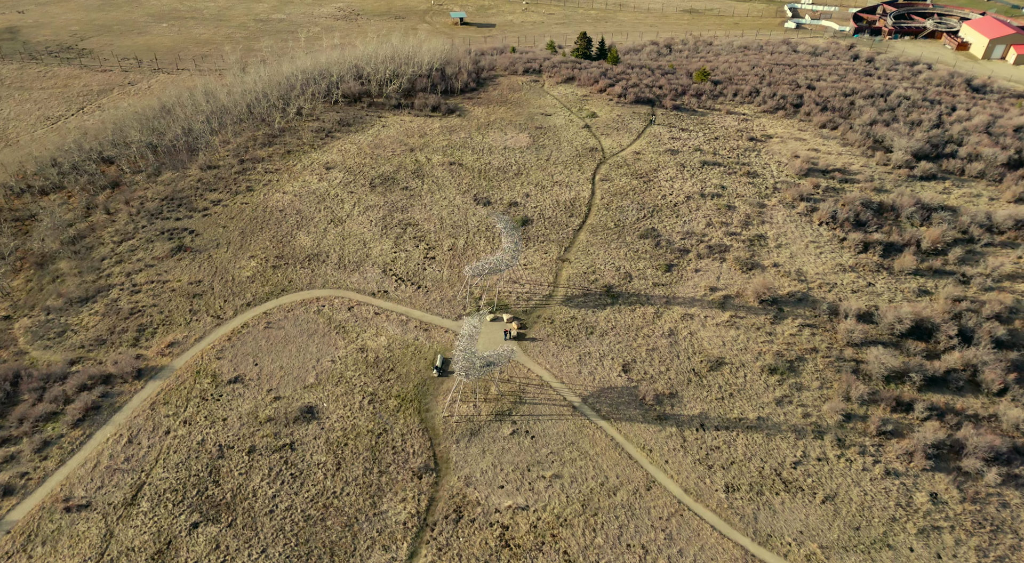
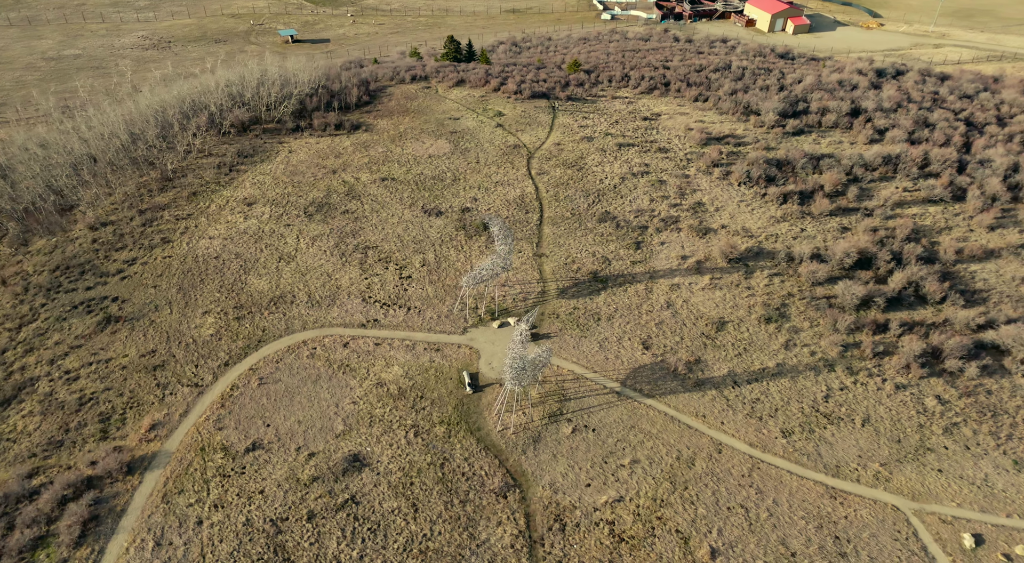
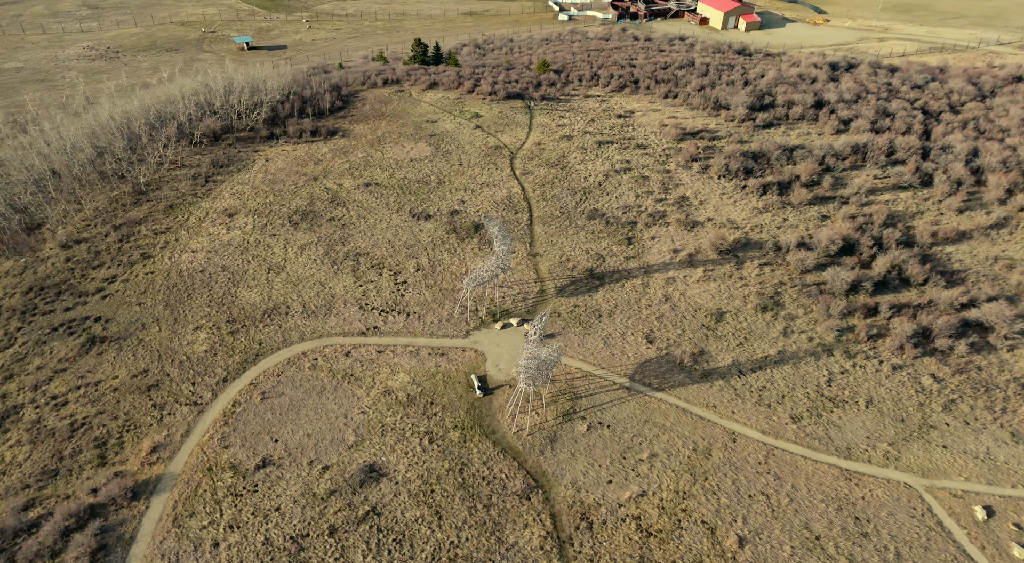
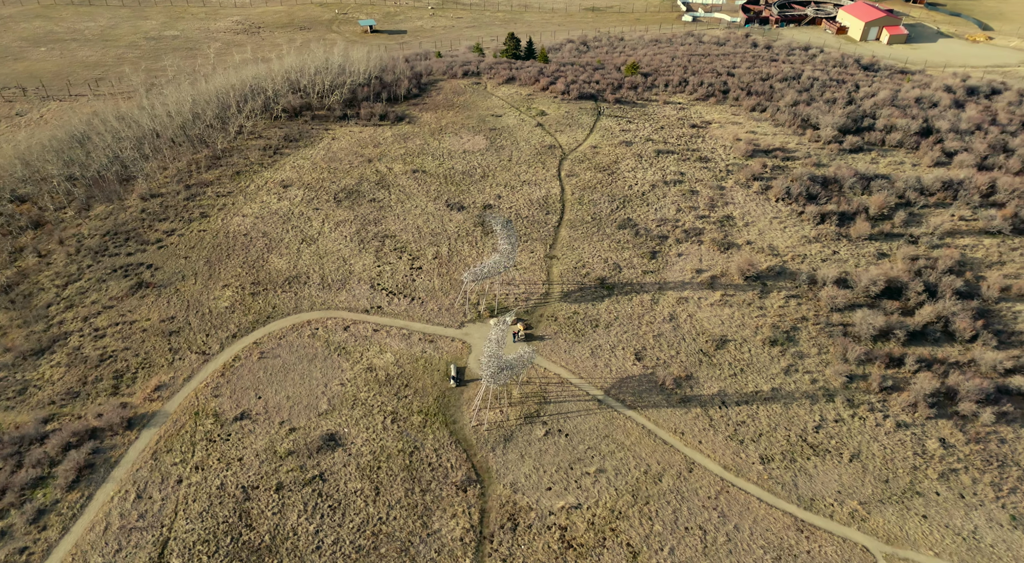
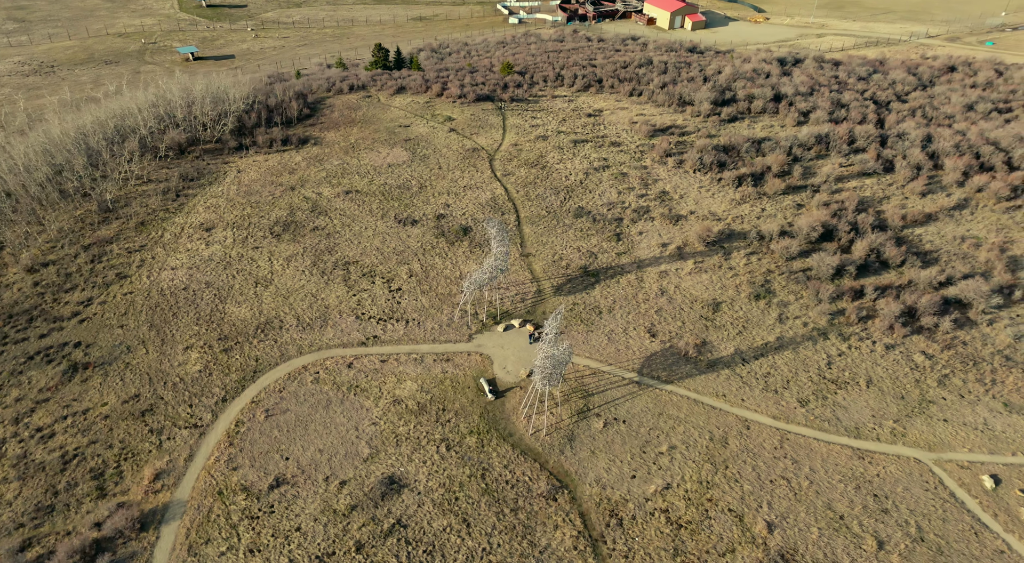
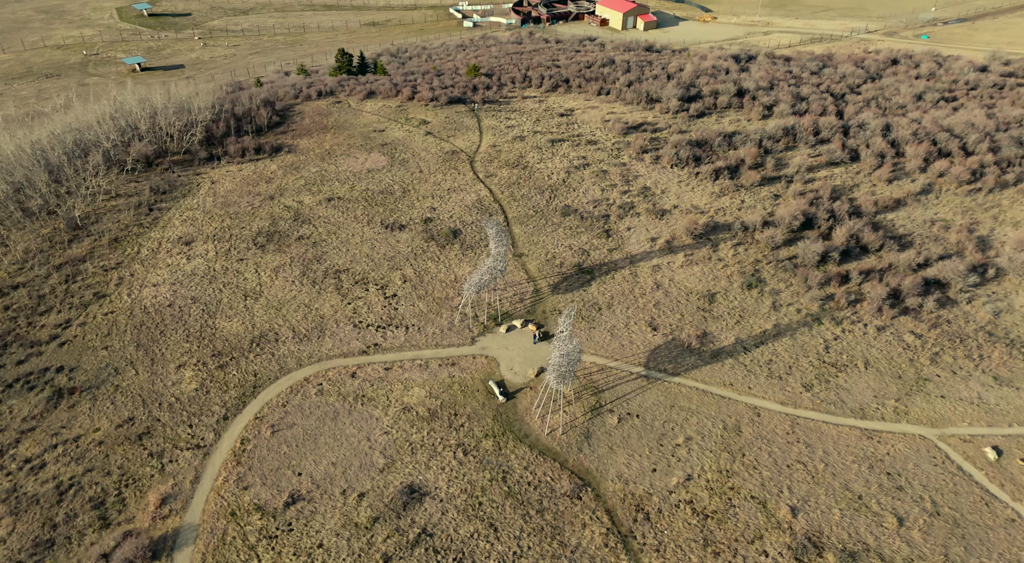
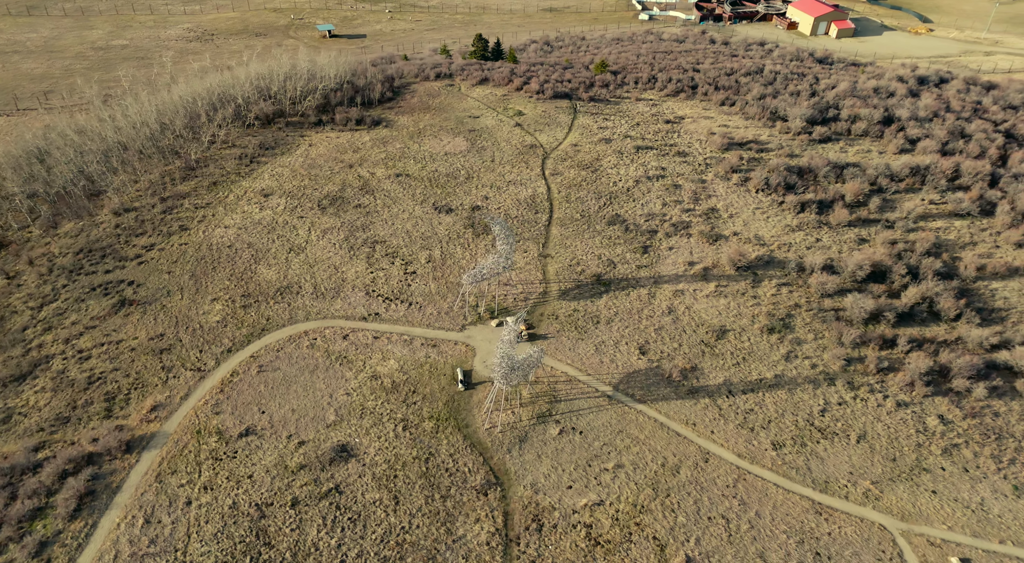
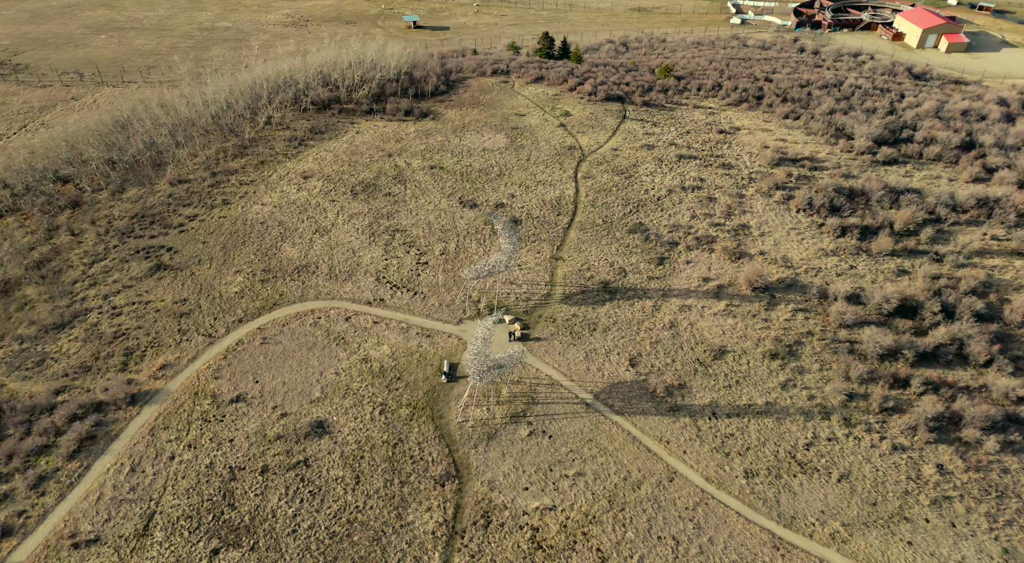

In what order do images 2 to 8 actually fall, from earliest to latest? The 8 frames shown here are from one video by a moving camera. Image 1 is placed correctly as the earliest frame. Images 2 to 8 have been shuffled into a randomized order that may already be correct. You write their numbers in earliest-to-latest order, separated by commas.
8, 4, 7, 2, 3, 5, 6
